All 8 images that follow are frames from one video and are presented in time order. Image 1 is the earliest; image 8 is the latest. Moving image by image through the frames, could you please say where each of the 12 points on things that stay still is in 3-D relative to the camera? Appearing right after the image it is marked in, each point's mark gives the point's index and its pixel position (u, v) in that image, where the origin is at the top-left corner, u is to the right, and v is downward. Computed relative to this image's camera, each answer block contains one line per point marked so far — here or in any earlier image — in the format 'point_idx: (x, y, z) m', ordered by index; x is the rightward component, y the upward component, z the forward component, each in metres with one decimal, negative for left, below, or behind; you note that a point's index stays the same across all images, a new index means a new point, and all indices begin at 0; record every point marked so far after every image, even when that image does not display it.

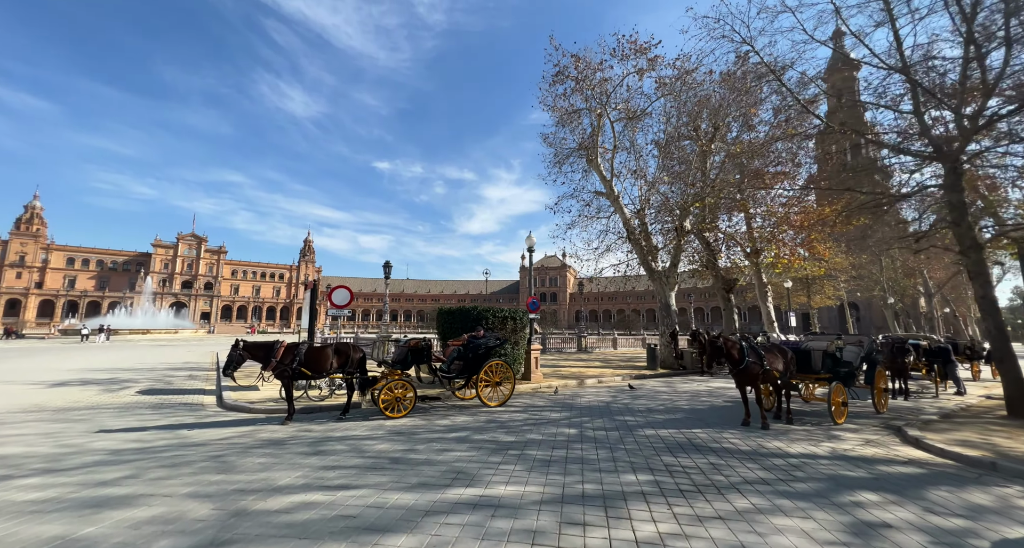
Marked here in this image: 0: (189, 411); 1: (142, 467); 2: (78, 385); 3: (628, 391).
0: (-6.5, -2.8, +8.3) m
1: (-3.8, -2.0, +4.1) m
2: (-15.0, -3.8, +13.8) m
3: (+2.7, -2.6, +9.2) m
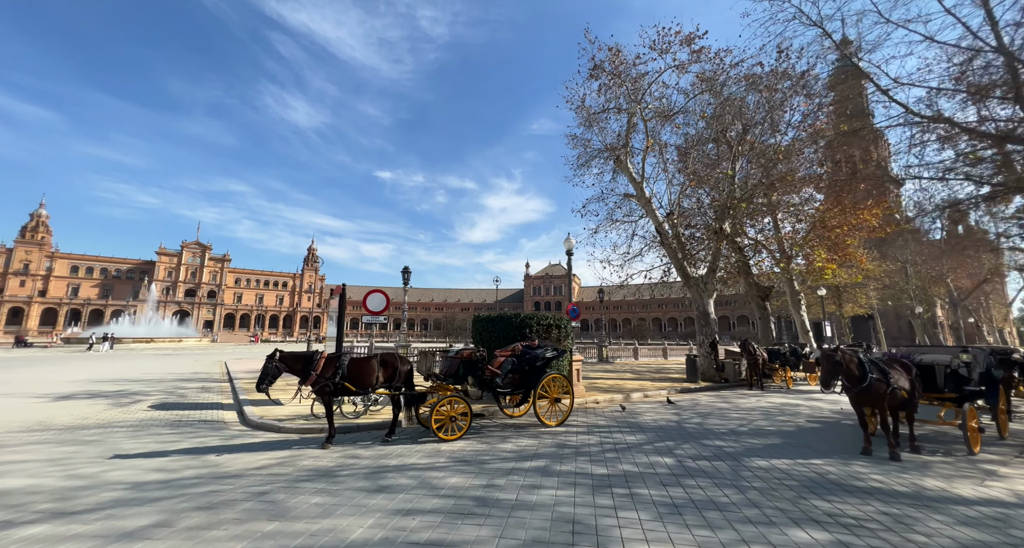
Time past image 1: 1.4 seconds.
0: (-5.6, -2.9, +7.6) m
1: (-2.8, -2.0, +3.4) m
2: (-13.9, -4.0, +13.1) m
3: (+3.6, -2.8, +8.4) m
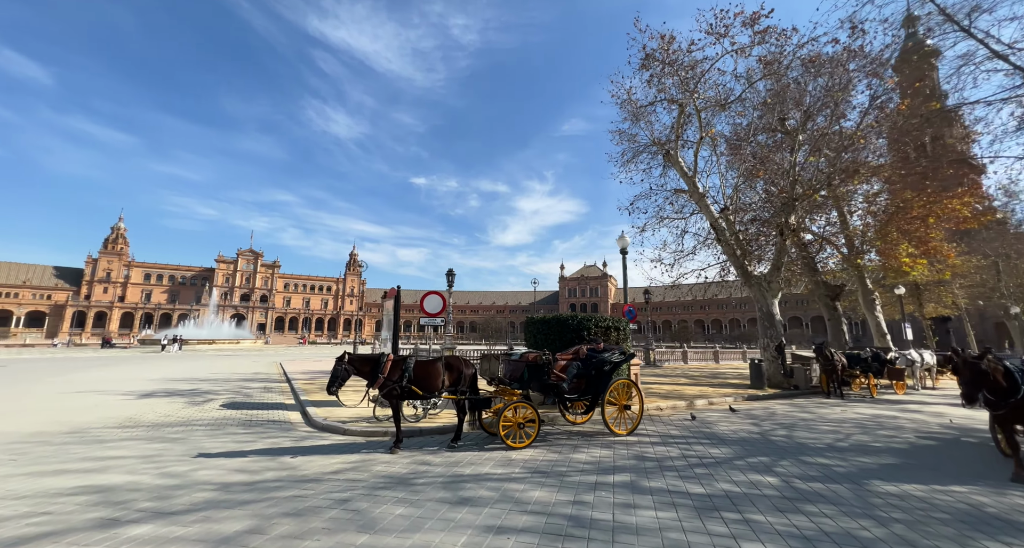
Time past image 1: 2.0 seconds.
0: (-4.4, -3.0, +7.8) m
1: (-2.1, -2.0, +3.4) m
2: (-12.2, -4.3, +14.1) m
3: (+4.8, -2.7, +7.8) m
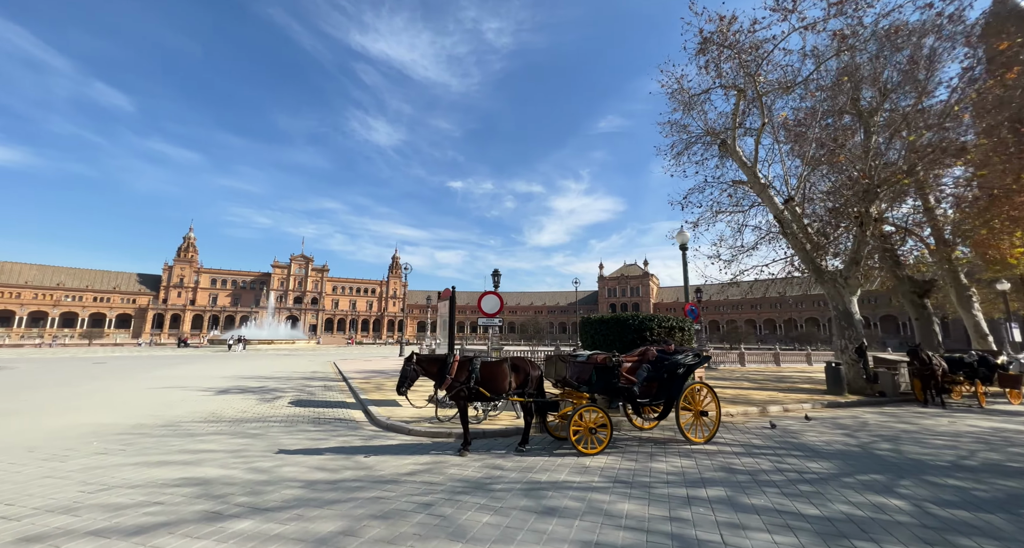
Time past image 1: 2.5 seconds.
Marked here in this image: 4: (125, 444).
0: (-3.2, -3.1, +8.0) m
1: (-1.3, -2.1, +3.4) m
2: (-10.3, -4.4, +15.1) m
3: (+6.0, -2.7, +7.1) m
4: (-6.8, -3.0, +7.1) m
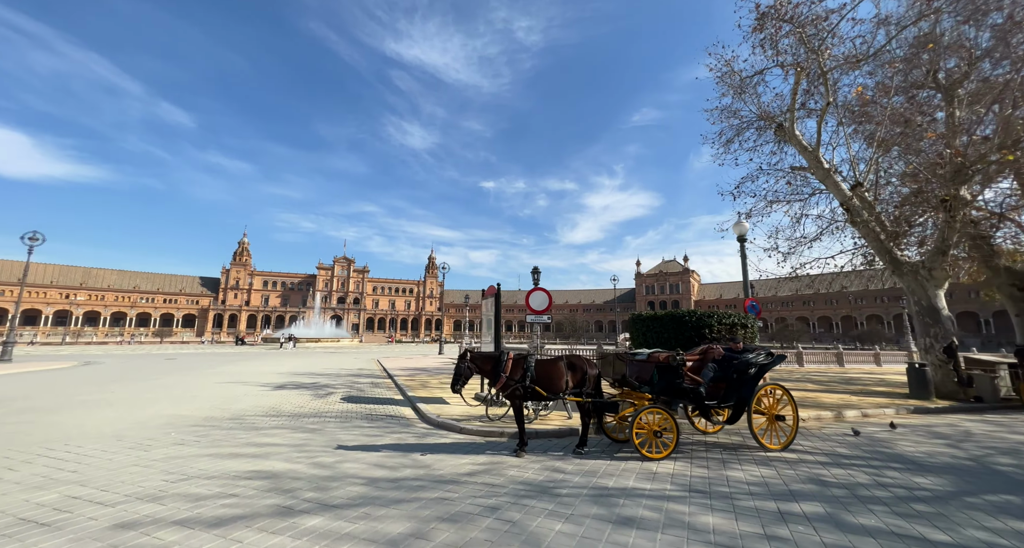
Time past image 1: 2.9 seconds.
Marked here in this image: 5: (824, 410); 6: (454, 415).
0: (-2.2, -3.0, +8.1) m
1: (-0.8, -2.0, +3.3) m
2: (-8.6, -4.4, +15.7) m
3: (+6.9, -2.5, +6.3) m
4: (-5.8, -3.0, +7.5) m
5: (+6.3, -2.8, +8.2) m
6: (-1.3, -3.1, +9.0) m
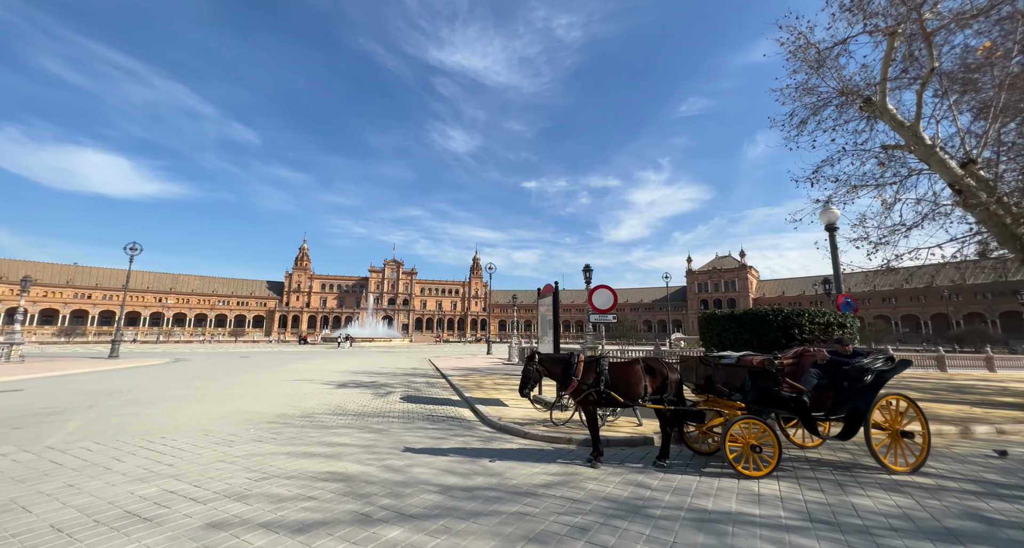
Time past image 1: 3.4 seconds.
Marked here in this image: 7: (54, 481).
0: (-0.9, -3.0, +7.9) m
1: (-0.1, -2.0, +3.1) m
2: (-6.4, -4.5, +16.3) m
3: (+7.9, -2.4, +5.2) m
4: (-4.6, -3.1, +7.8) m
5: (+7.5, -2.7, +7.1) m
6: (+0.1, -3.1, +8.7) m
7: (-6.0, -2.7, +5.3) m
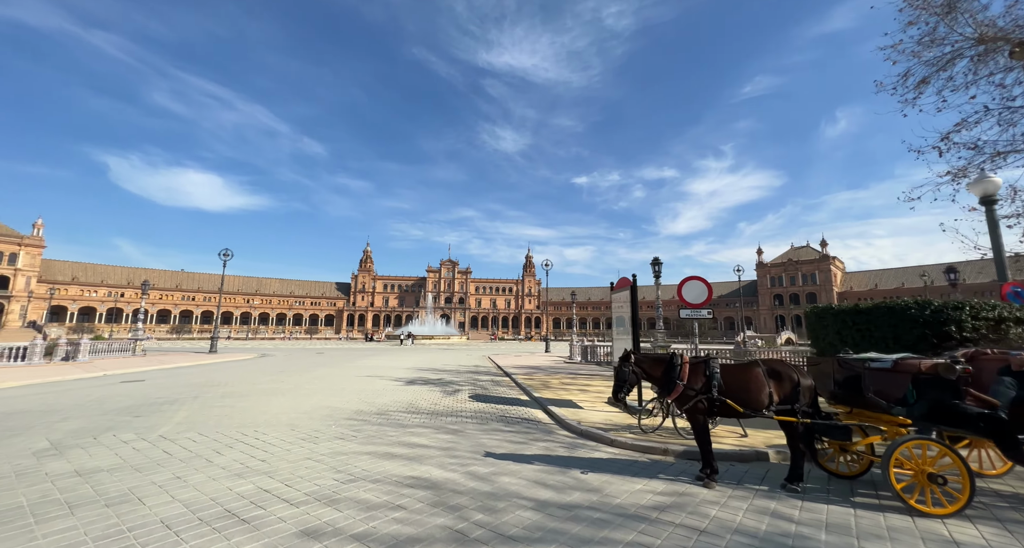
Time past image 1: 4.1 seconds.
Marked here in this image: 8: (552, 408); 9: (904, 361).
0: (+0.6, -2.9, +7.5) m
1: (+0.8, -1.9, +2.5) m
2: (-3.7, -4.5, +16.5) m
3: (+8.9, -2.1, +3.5) m
4: (-3.1, -3.0, +7.8) m
5: (+8.9, -2.4, +5.5) m
6: (+1.7, -3.0, +8.1) m
7: (-4.8, -2.7, +5.5) m
8: (+1.0, -3.3, +10.0) m
9: (+4.0, -0.9, +4.1) m
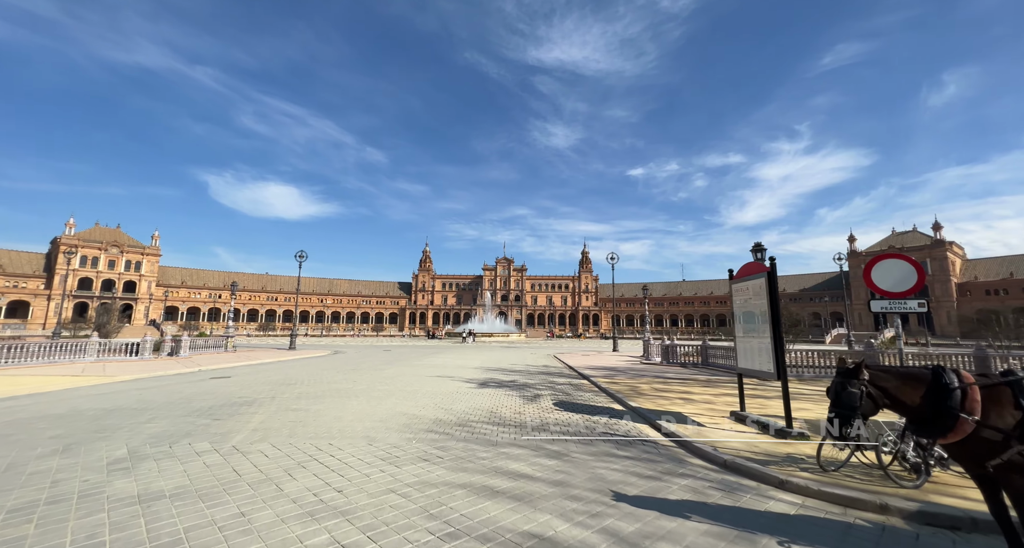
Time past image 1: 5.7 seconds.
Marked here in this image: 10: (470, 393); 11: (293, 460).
0: (+2.4, -2.7, +5.8) m
1: (+1.8, -1.7, +0.8) m
2: (-0.6, -4.3, +15.3) m
3: (+10.1, -1.7, +0.7) m
4: (-1.2, -2.9, +6.6) m
5: (+10.2, -2.0, +2.7) m
6: (+3.5, -2.7, +6.3) m
7: (-3.2, -2.6, +4.6) m
8: (+3.1, -3.1, +8.2) m
9: (+5.2, -0.7, +2.0) m
10: (-1.3, -3.9, +13.1) m
11: (-3.4, -2.8, +6.2) m
